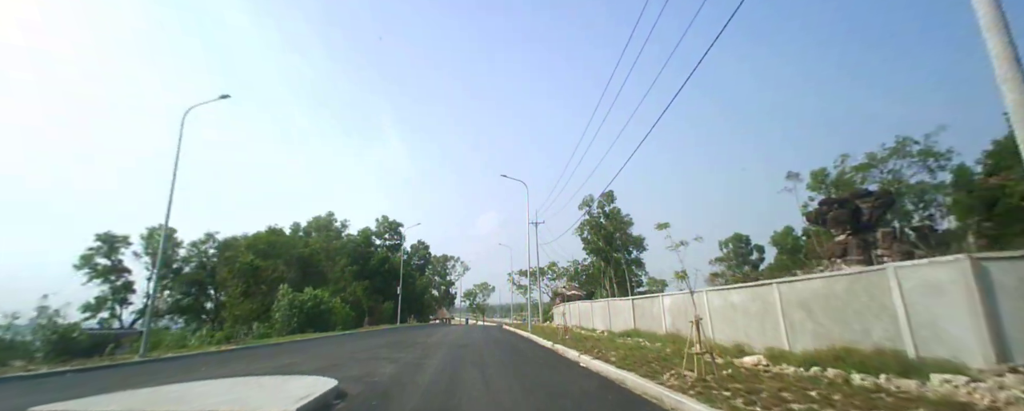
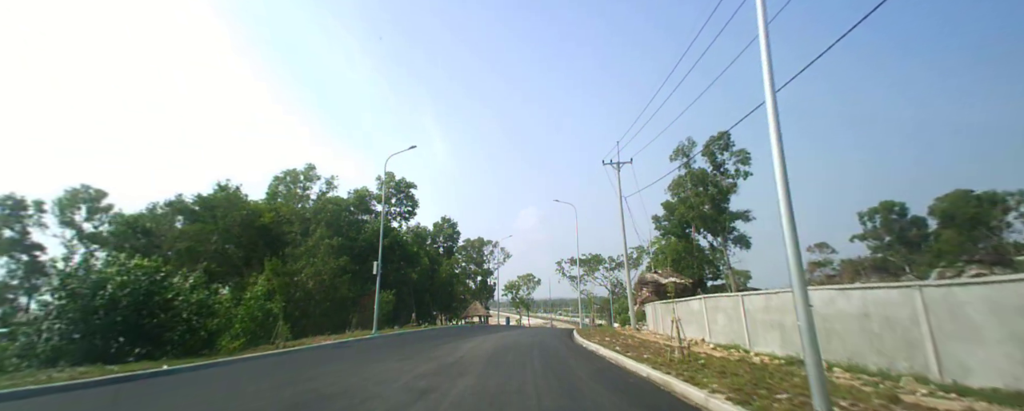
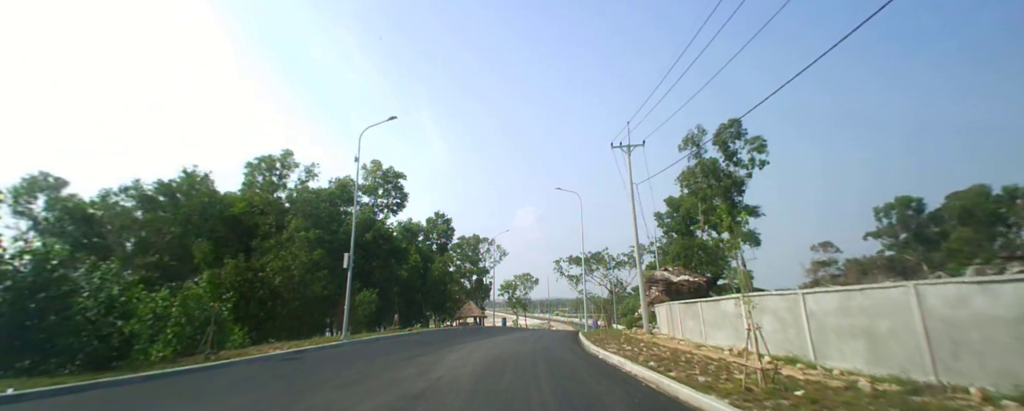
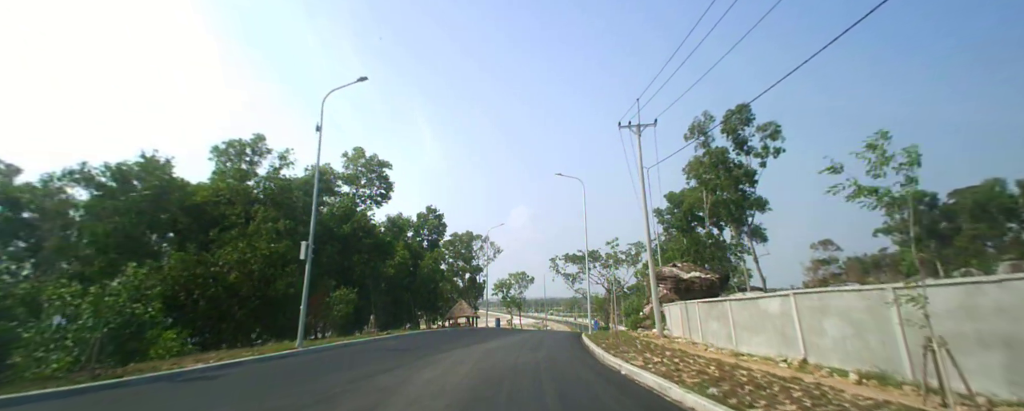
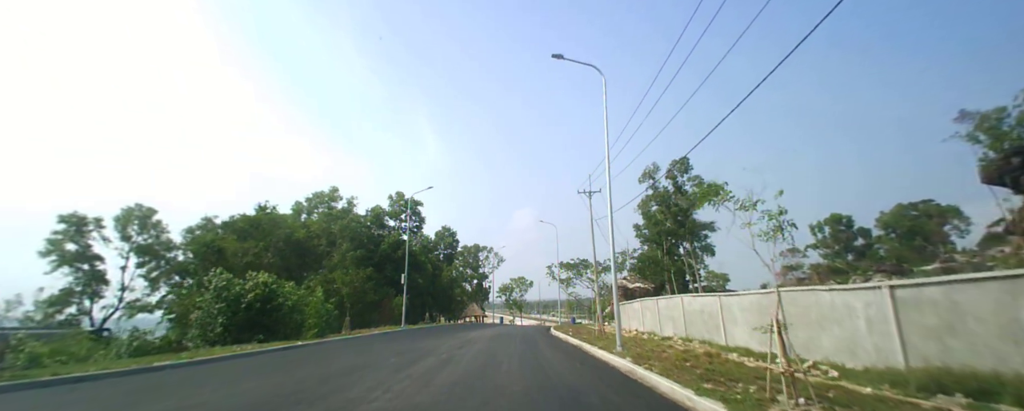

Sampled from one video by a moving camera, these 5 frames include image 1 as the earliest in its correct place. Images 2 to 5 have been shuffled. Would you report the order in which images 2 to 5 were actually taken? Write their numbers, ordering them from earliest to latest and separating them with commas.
5, 2, 3, 4
